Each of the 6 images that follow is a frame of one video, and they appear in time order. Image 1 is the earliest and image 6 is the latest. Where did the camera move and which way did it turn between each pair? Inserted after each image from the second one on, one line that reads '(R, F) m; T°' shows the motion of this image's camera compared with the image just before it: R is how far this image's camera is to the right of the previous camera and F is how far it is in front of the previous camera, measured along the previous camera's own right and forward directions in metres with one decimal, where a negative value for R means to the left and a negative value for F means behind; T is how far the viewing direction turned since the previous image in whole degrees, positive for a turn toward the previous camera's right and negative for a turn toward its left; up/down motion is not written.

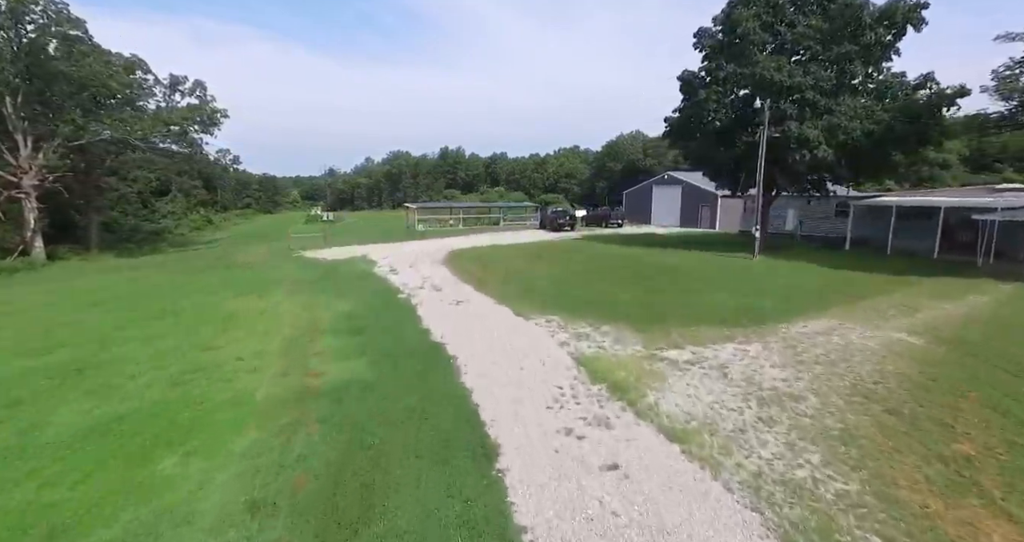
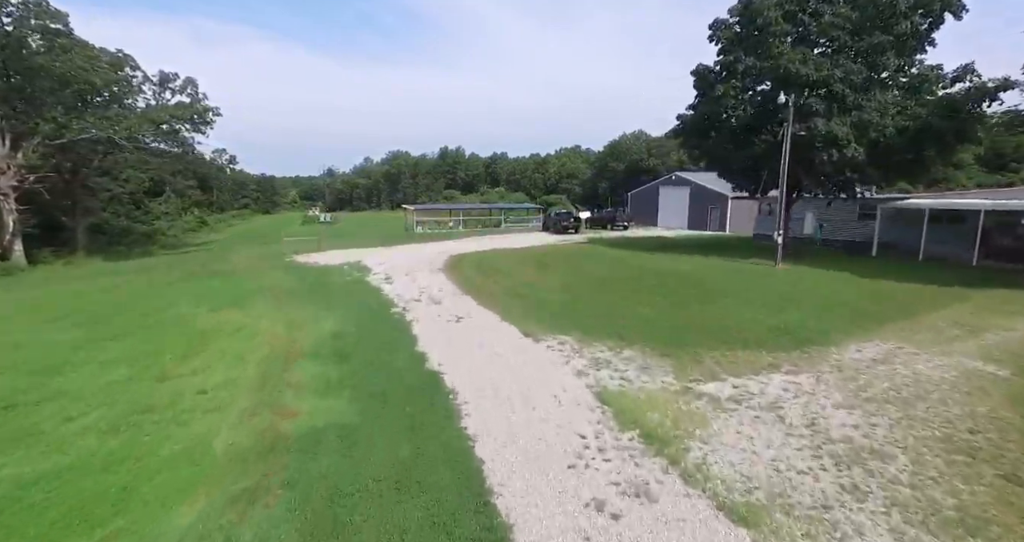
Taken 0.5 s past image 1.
(-0.1, +1.2) m; 0°
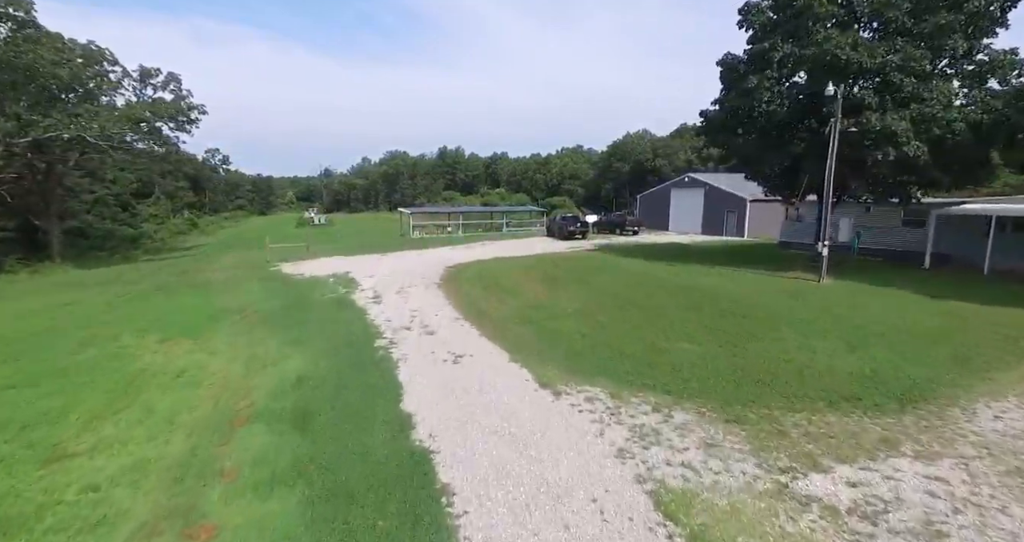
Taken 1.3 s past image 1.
(-0.2, +2.1) m; 0°
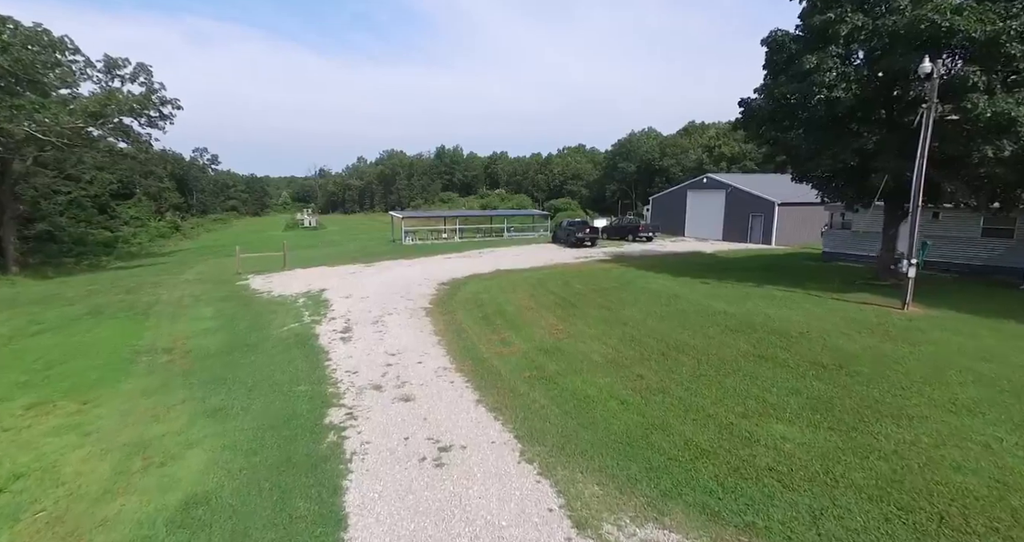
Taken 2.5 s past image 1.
(-0.1, +3.0) m; 0°
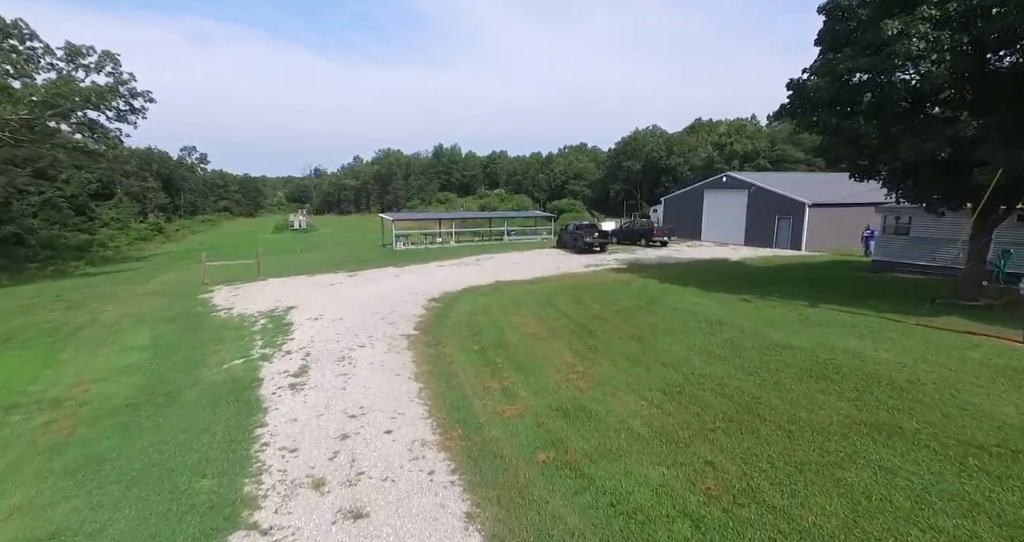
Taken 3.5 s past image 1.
(-0.1, +2.6) m; 0°
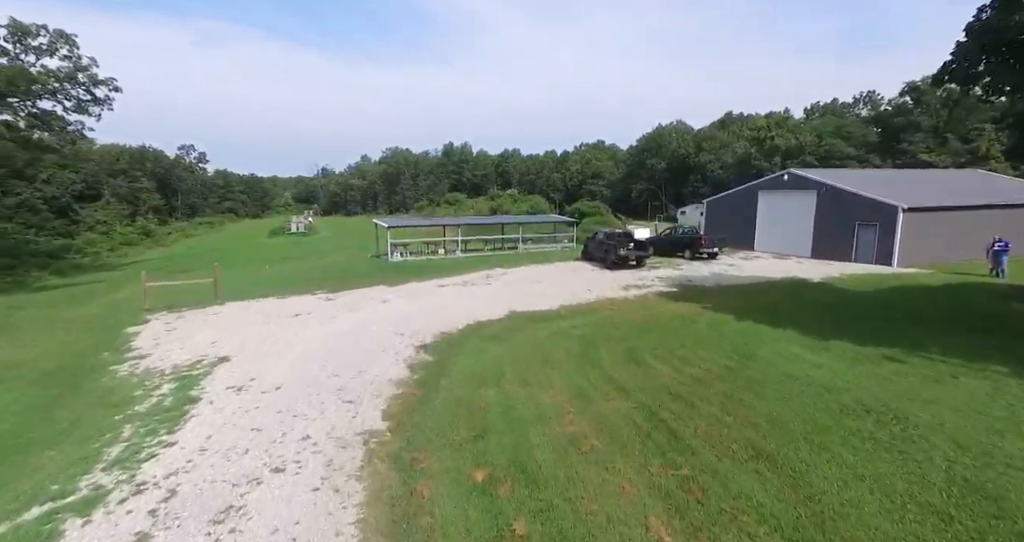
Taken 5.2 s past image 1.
(-0.2, +4.5) m; -1°
